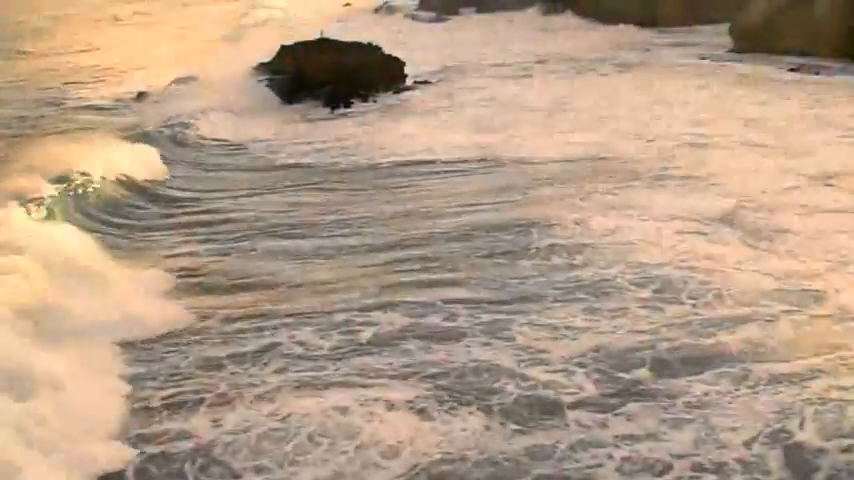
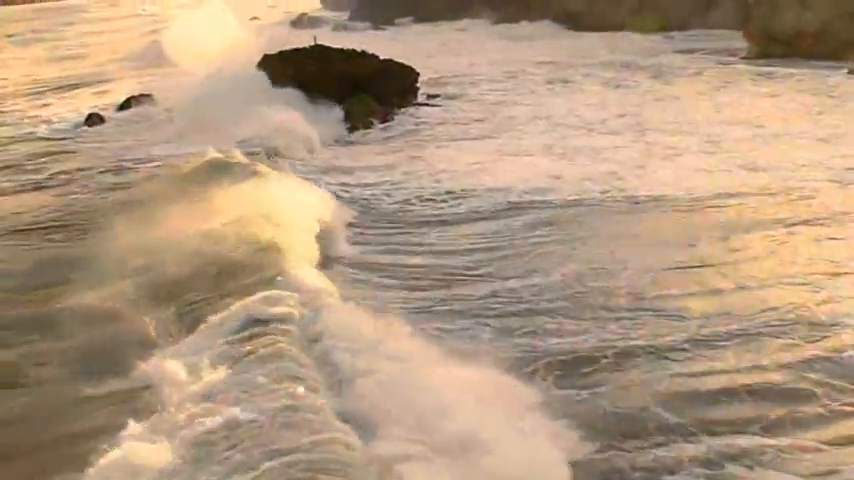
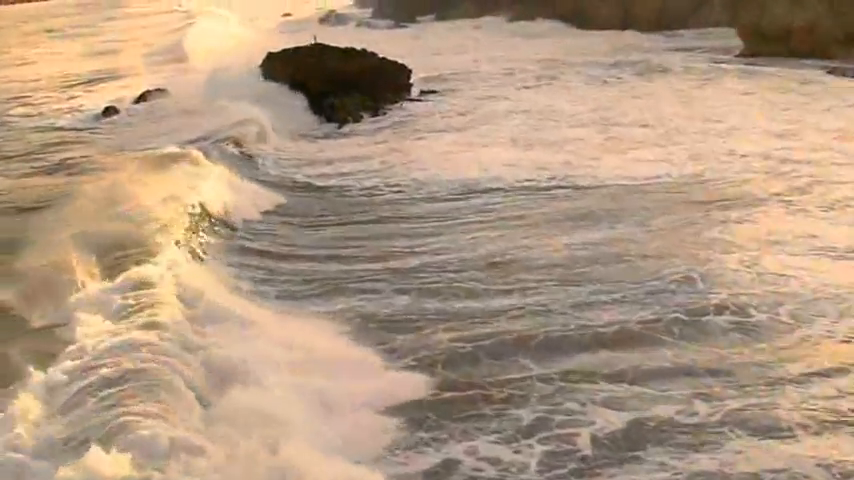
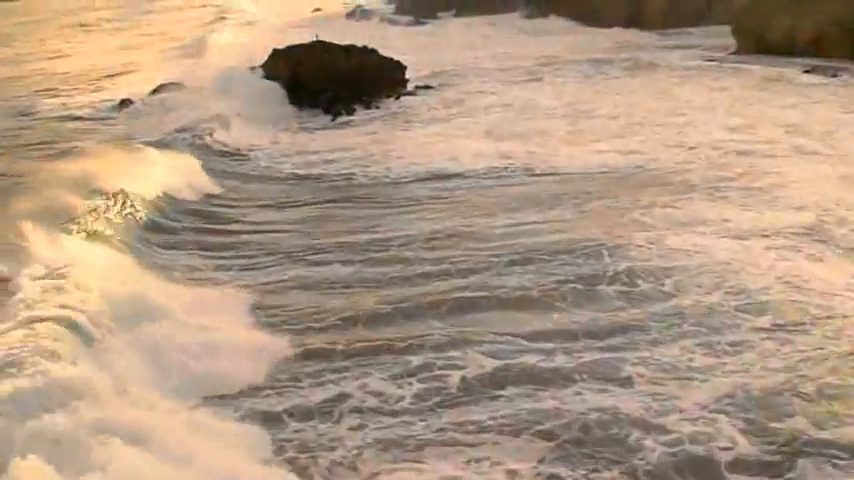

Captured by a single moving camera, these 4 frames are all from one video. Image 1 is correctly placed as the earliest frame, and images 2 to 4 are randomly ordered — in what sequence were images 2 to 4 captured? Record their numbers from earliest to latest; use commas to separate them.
4, 3, 2
